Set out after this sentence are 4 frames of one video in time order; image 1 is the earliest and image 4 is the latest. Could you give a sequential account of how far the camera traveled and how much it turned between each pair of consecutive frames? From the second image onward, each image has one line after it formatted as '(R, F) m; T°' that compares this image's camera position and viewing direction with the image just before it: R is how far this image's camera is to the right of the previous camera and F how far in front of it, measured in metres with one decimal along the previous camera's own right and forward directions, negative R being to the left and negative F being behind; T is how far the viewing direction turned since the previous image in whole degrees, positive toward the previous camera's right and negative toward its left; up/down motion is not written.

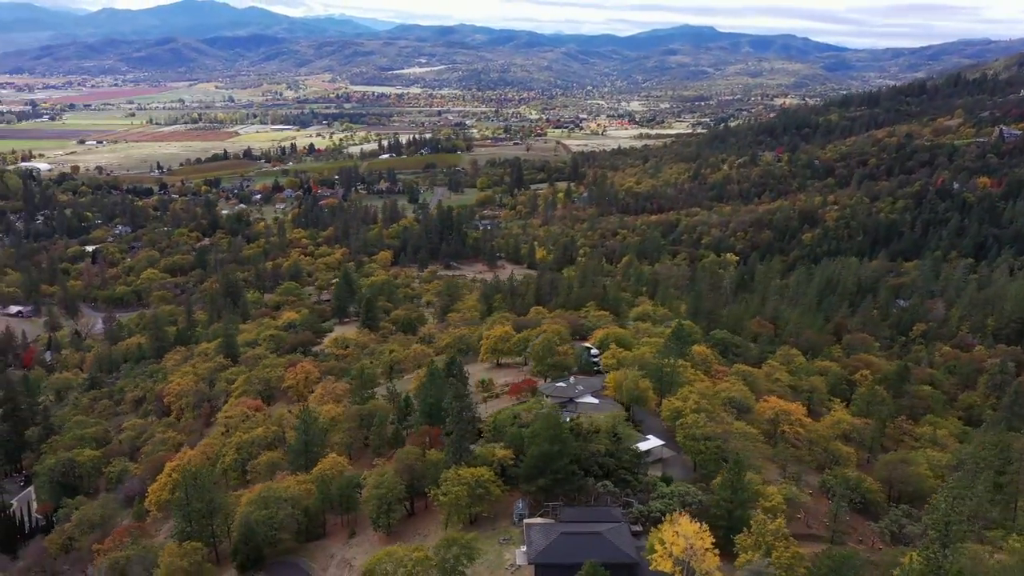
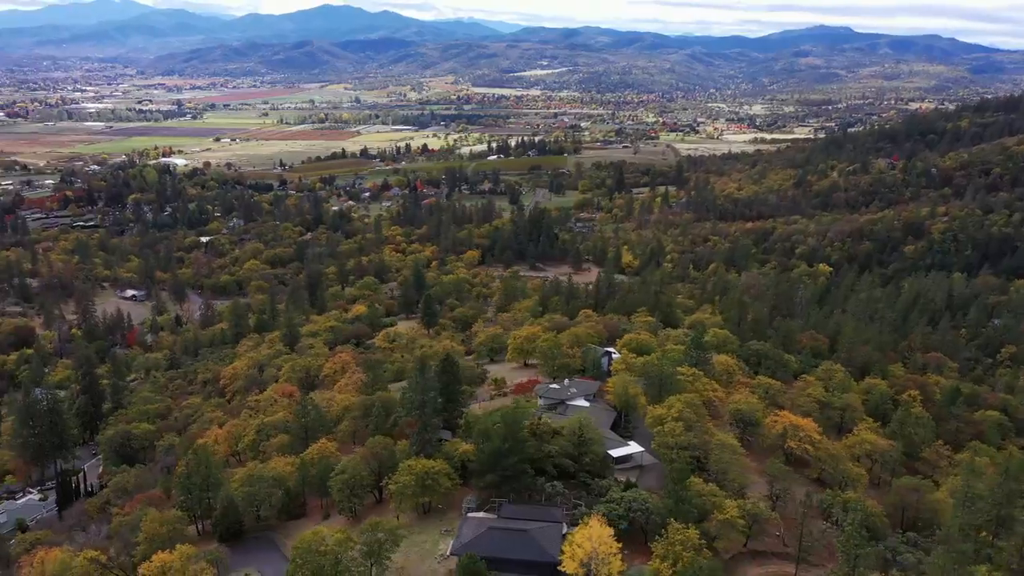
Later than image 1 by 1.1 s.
(+3.5, -0.2) m; -8°
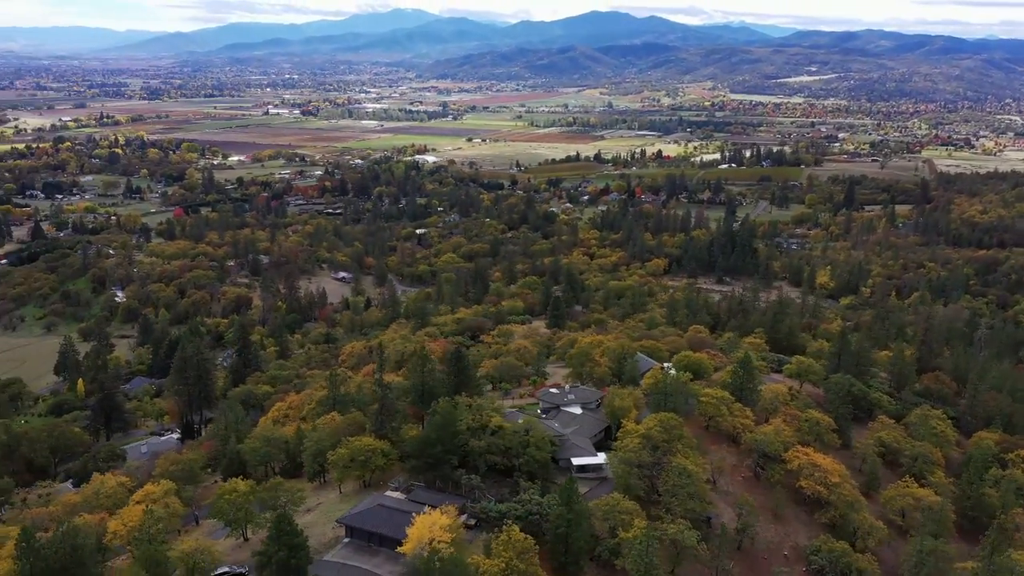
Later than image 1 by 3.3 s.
(+7.1, +0.1) m; -17°
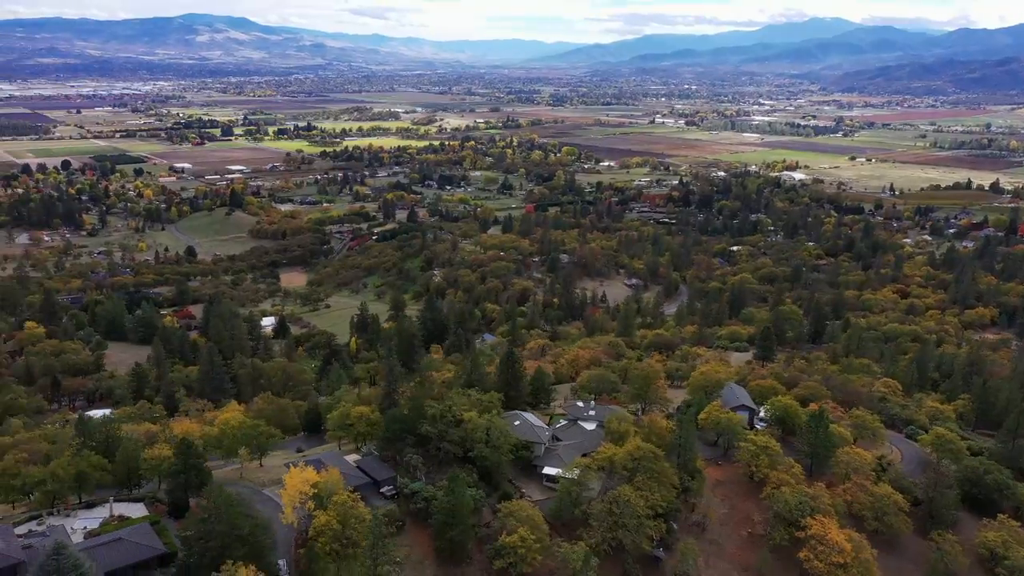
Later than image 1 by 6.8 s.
(+10.1, +0.9) m; -26°
